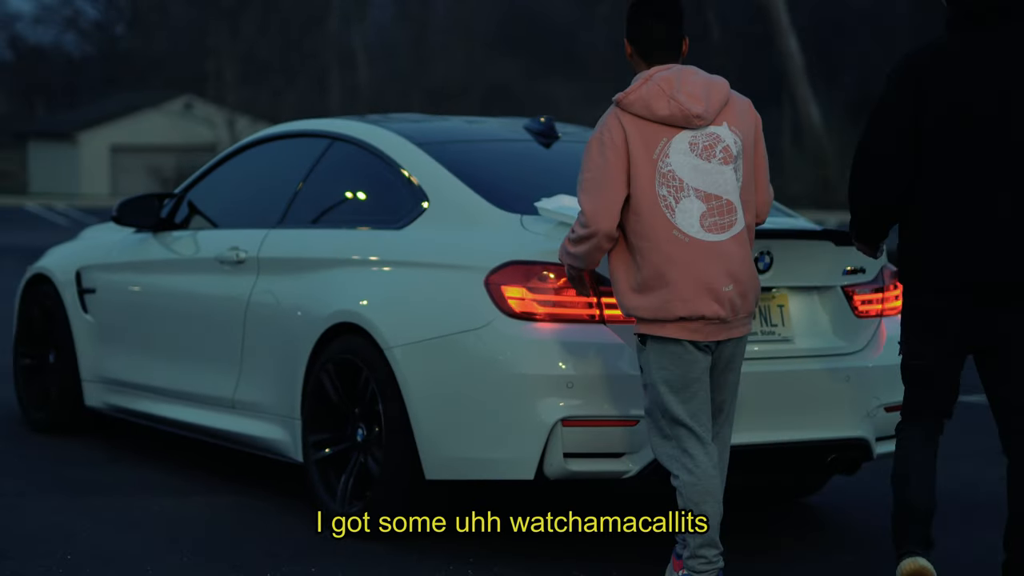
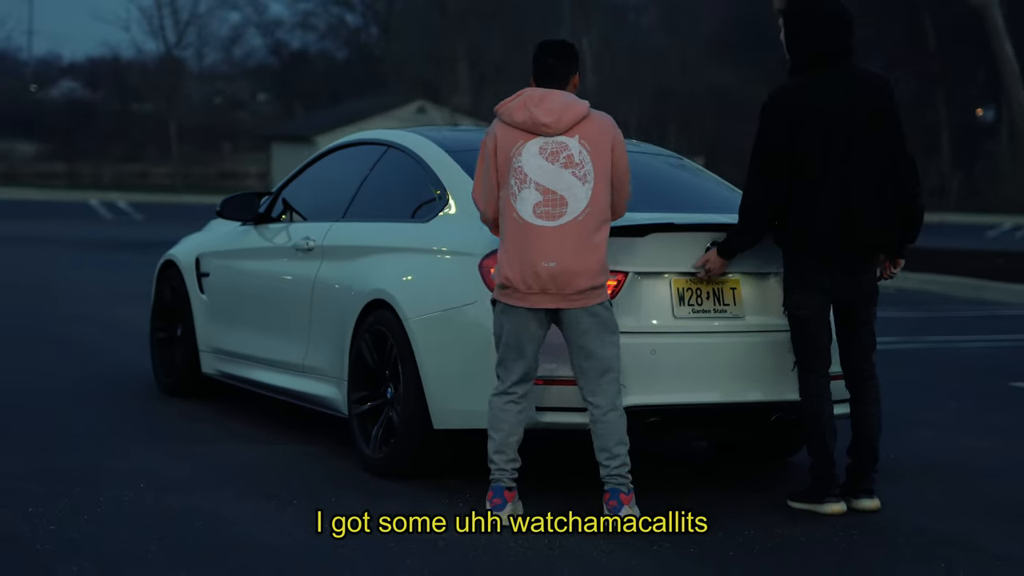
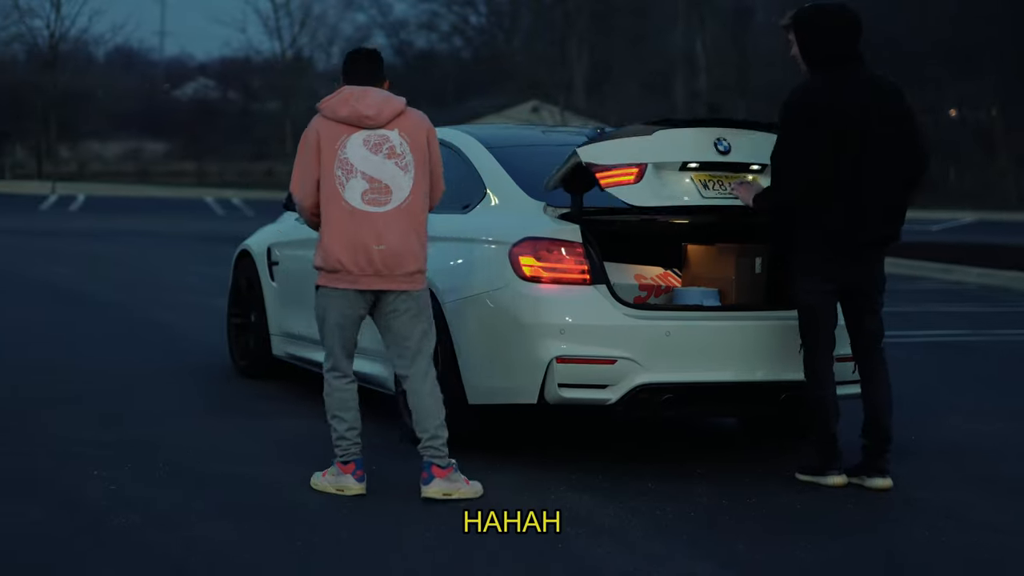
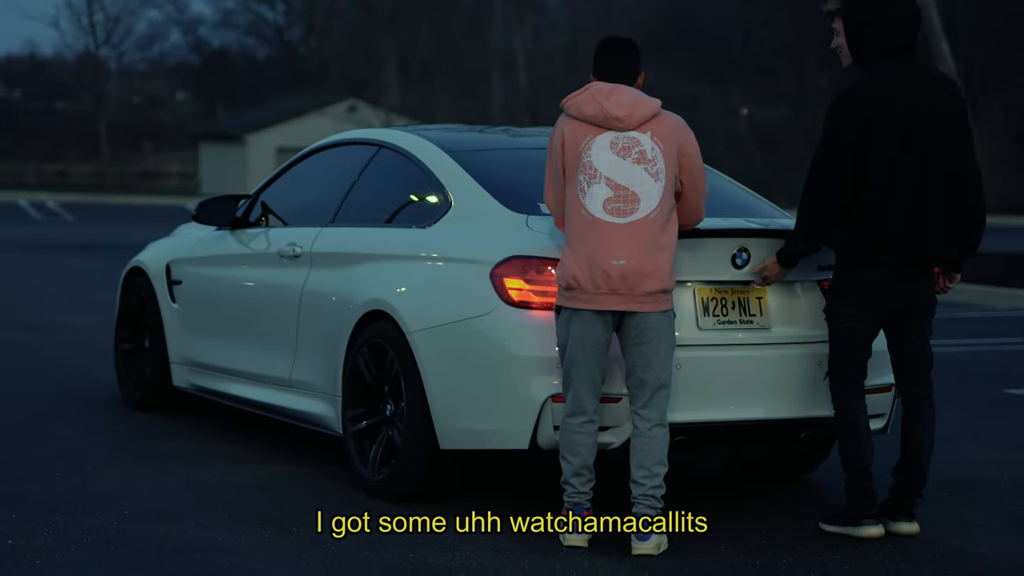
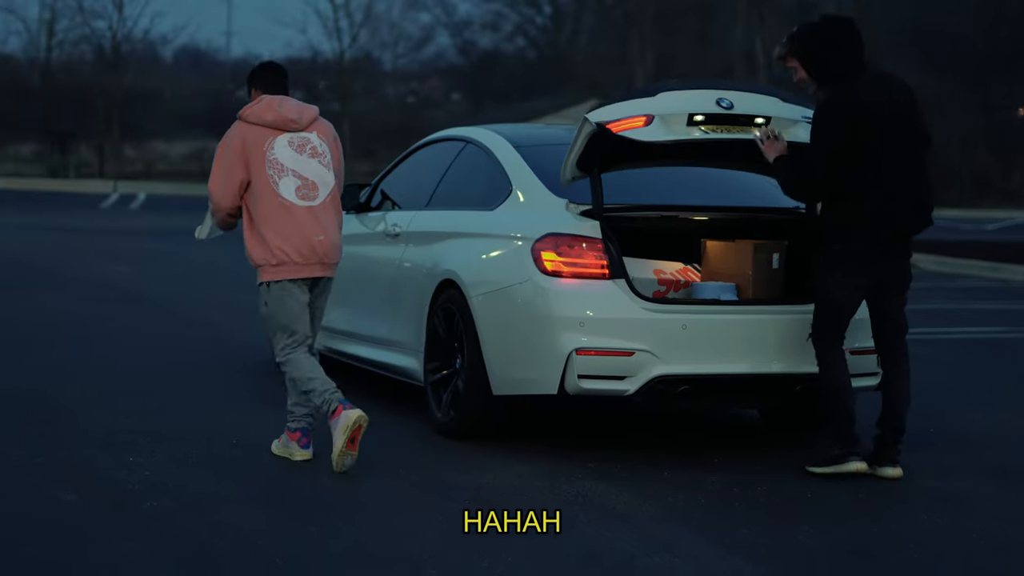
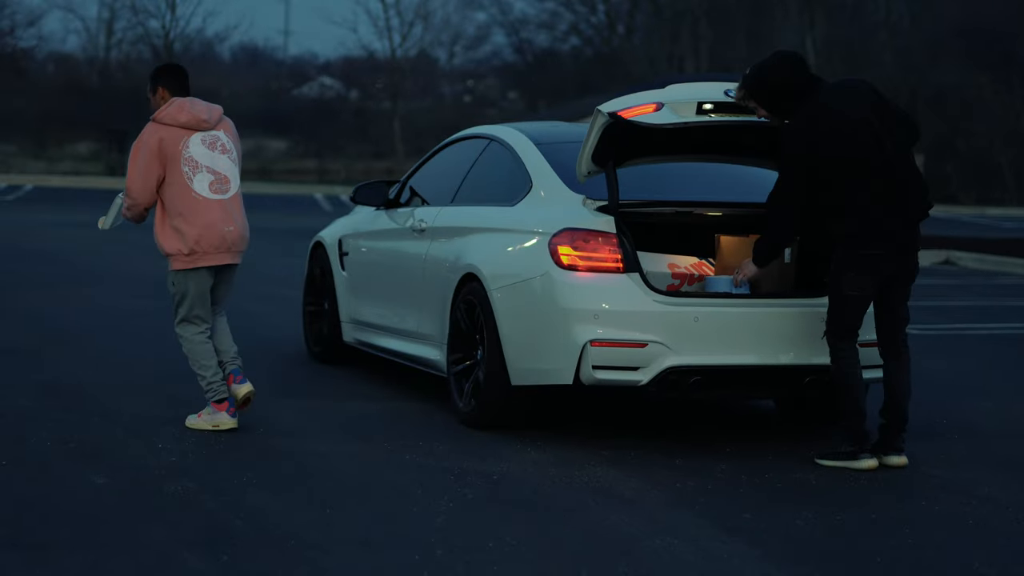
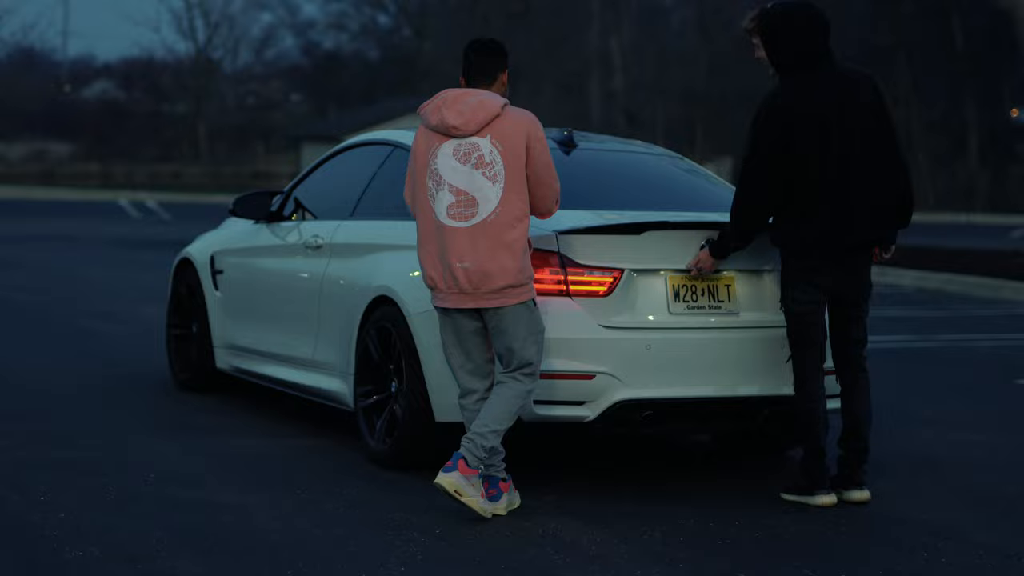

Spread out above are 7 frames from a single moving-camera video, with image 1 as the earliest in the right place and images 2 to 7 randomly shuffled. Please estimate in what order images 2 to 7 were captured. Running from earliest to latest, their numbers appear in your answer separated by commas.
4, 2, 7, 3, 5, 6
